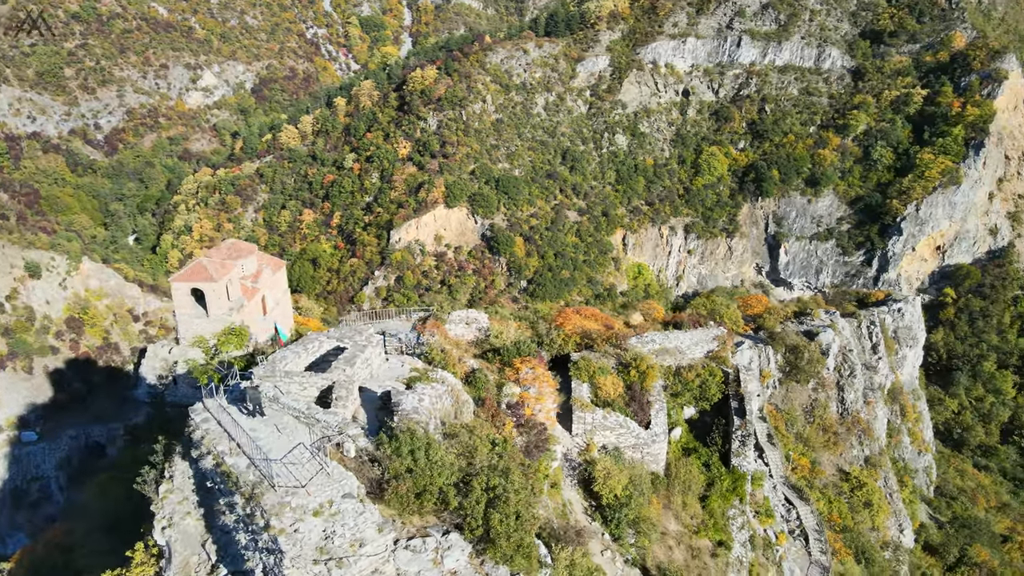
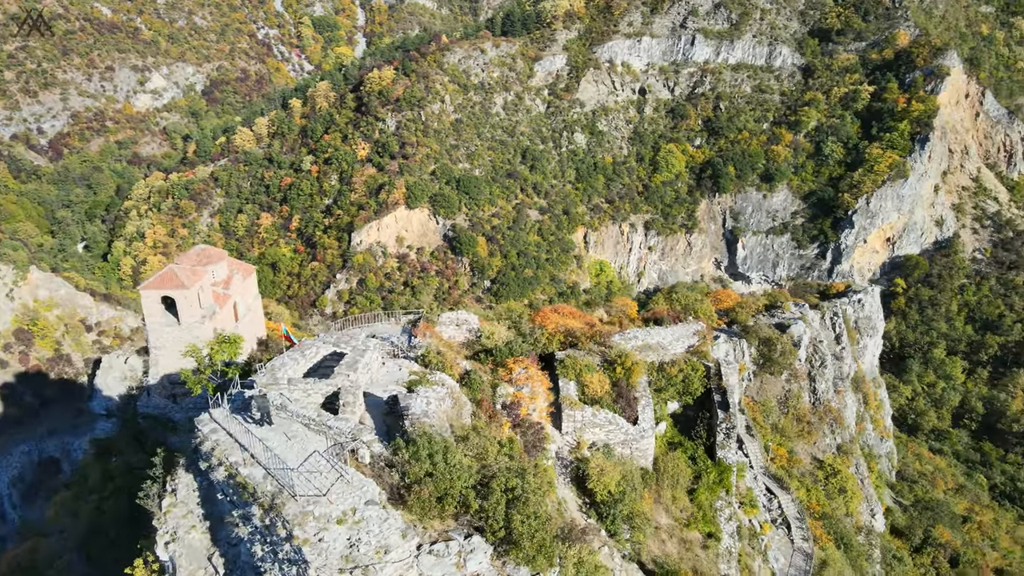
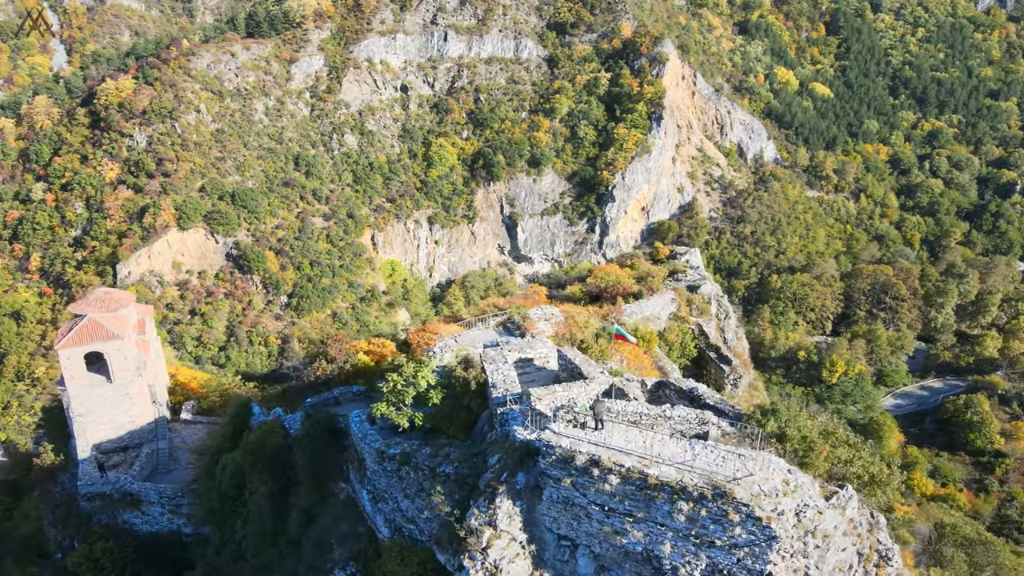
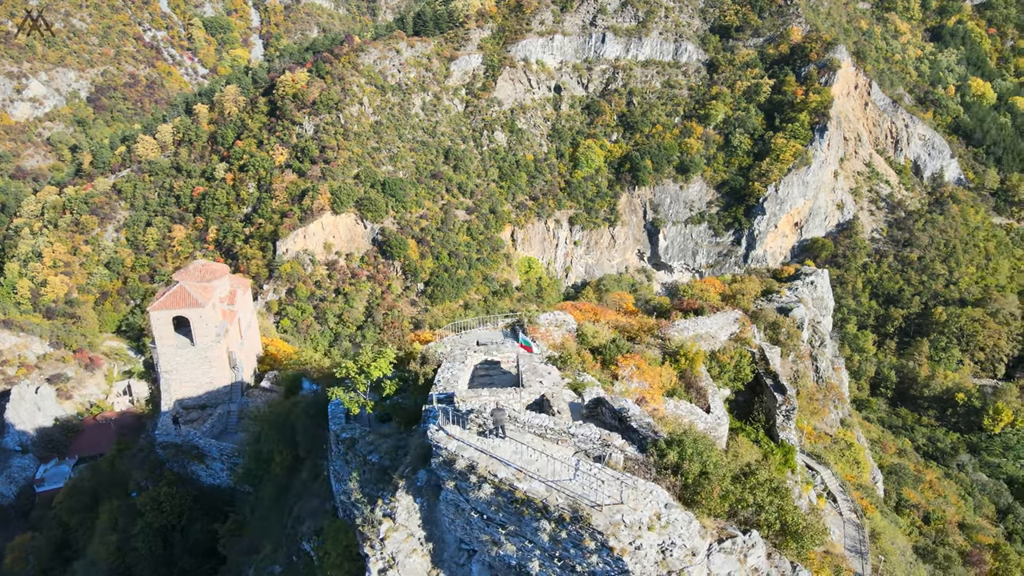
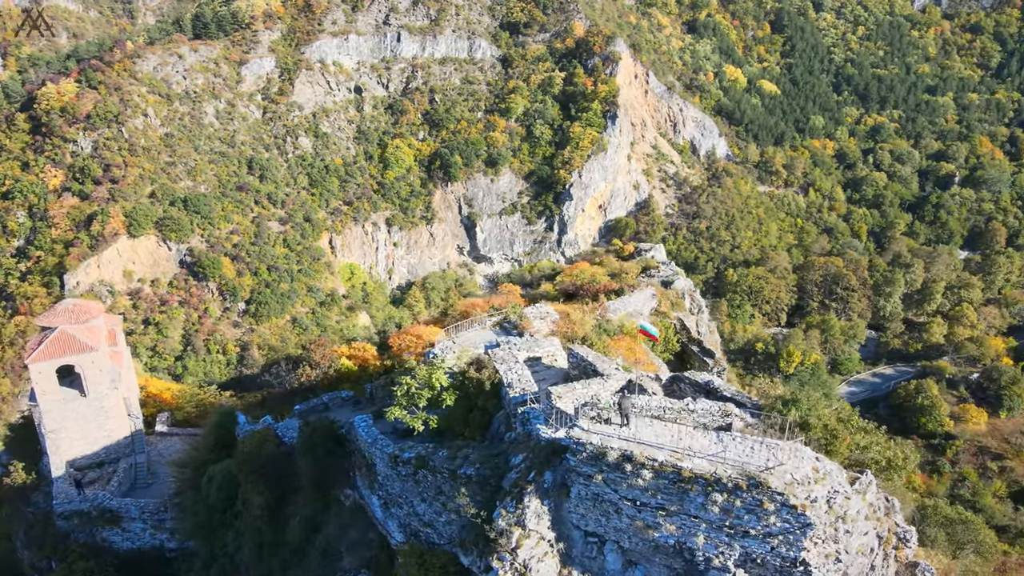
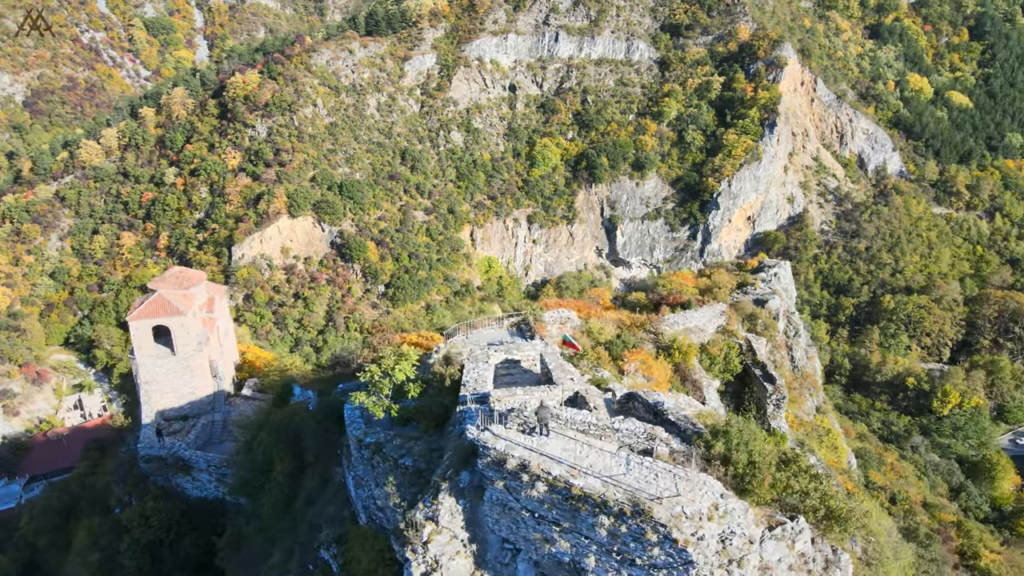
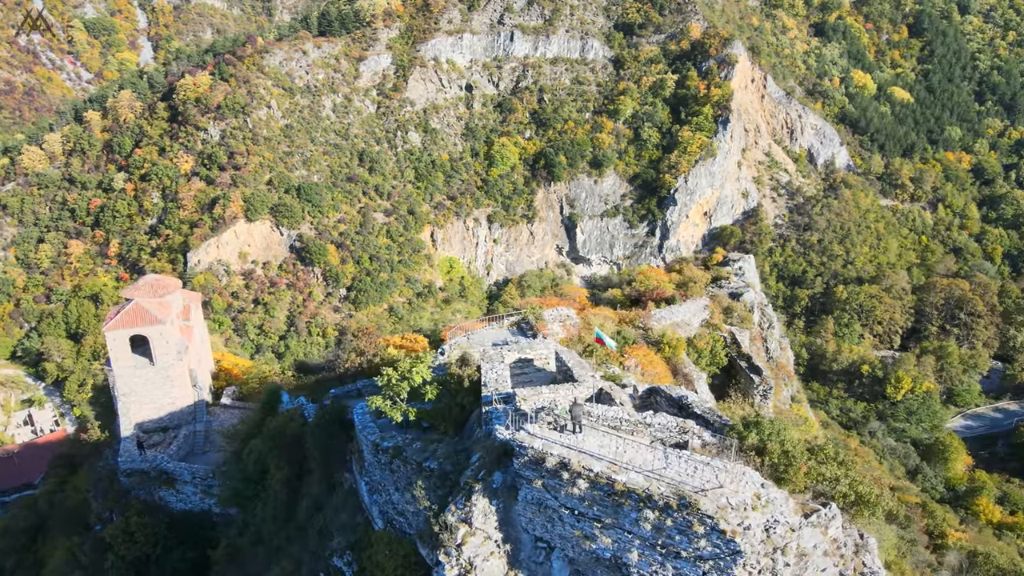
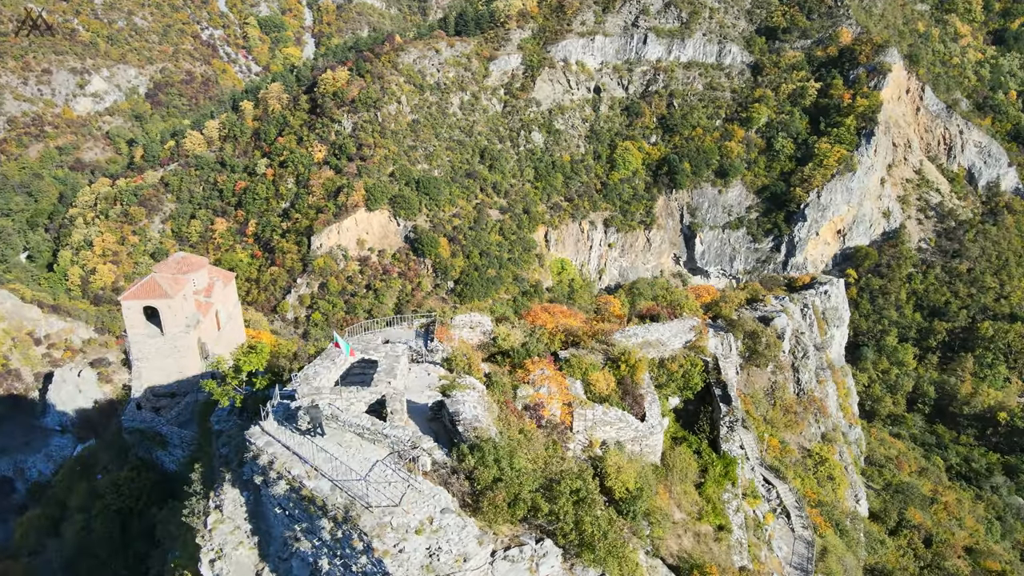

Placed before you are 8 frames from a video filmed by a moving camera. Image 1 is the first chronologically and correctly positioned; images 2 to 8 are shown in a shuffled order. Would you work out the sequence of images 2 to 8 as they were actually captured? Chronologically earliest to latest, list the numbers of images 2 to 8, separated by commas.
2, 8, 4, 6, 7, 3, 5
